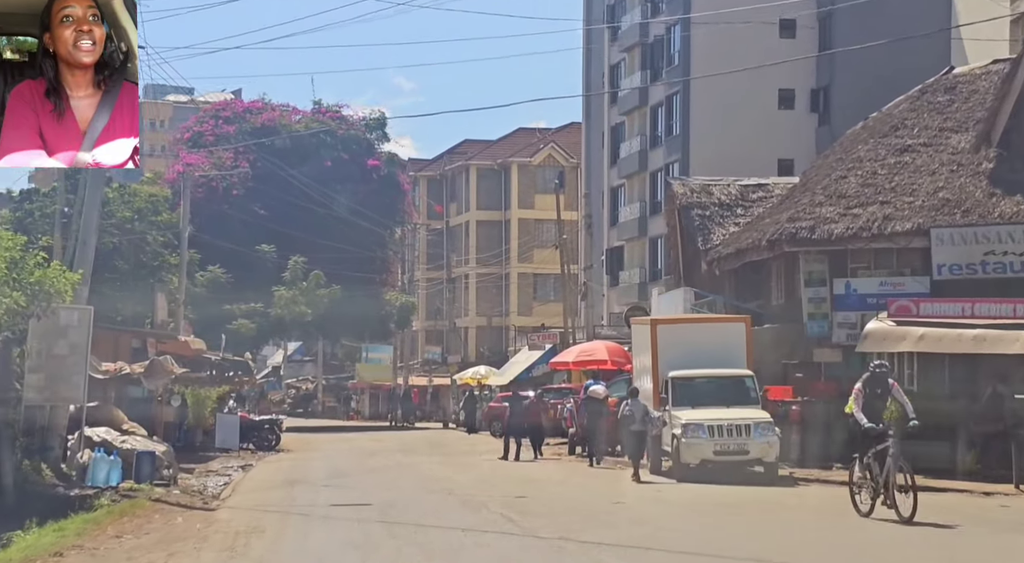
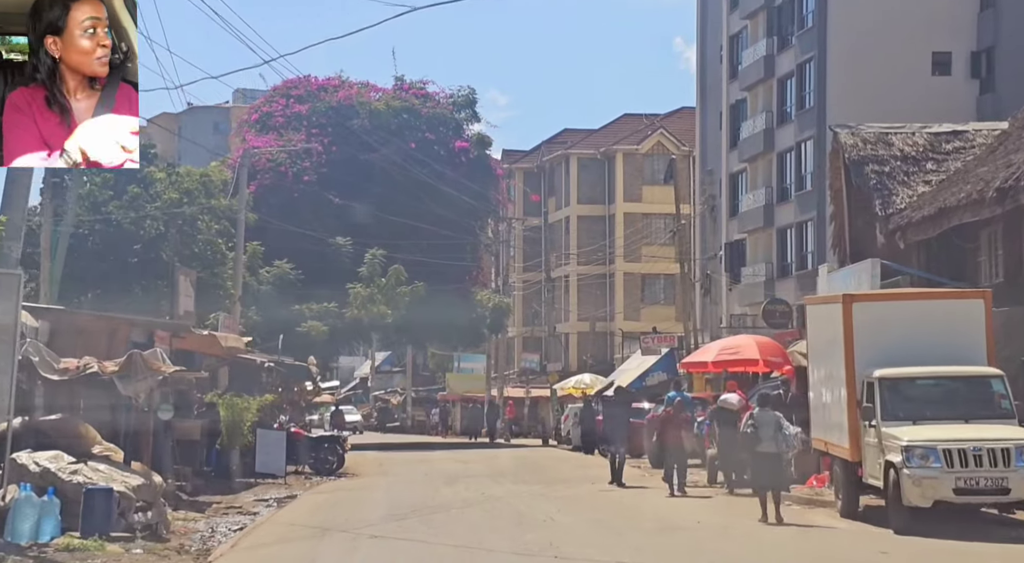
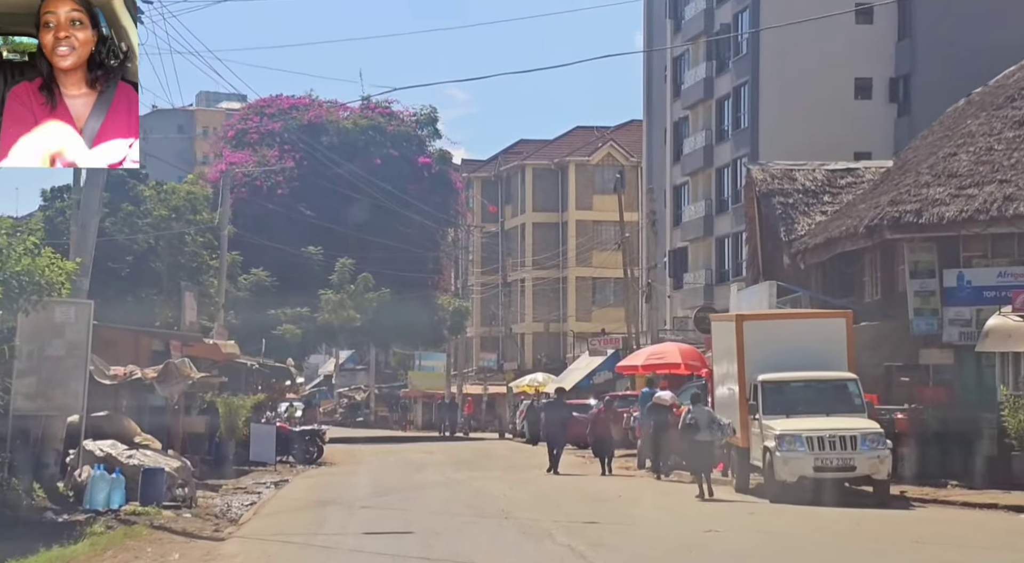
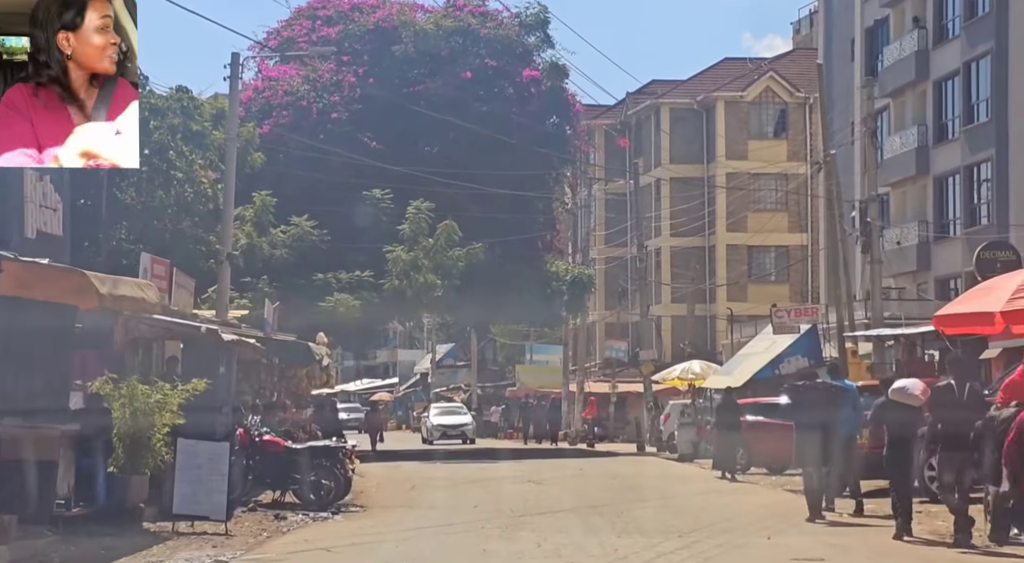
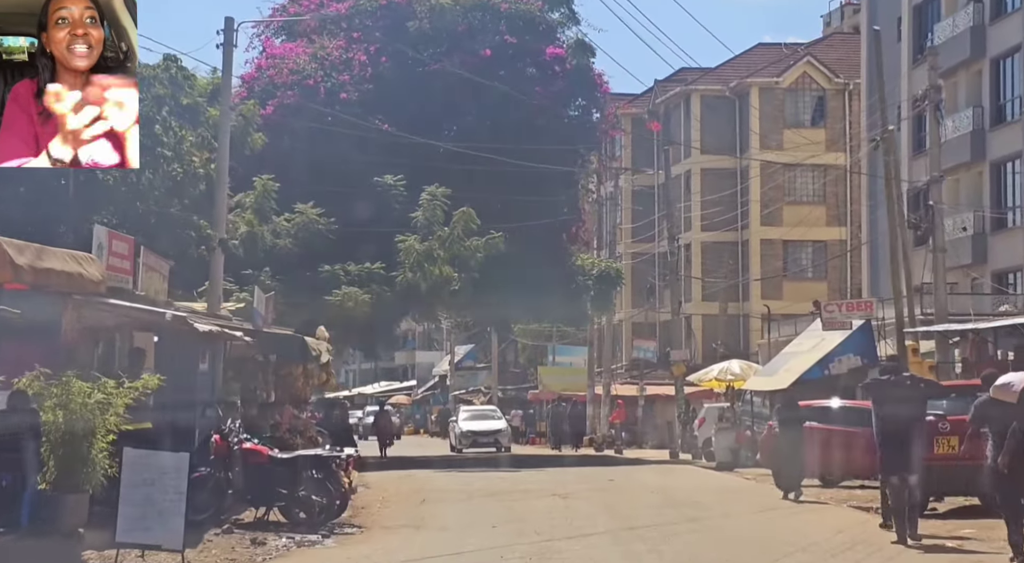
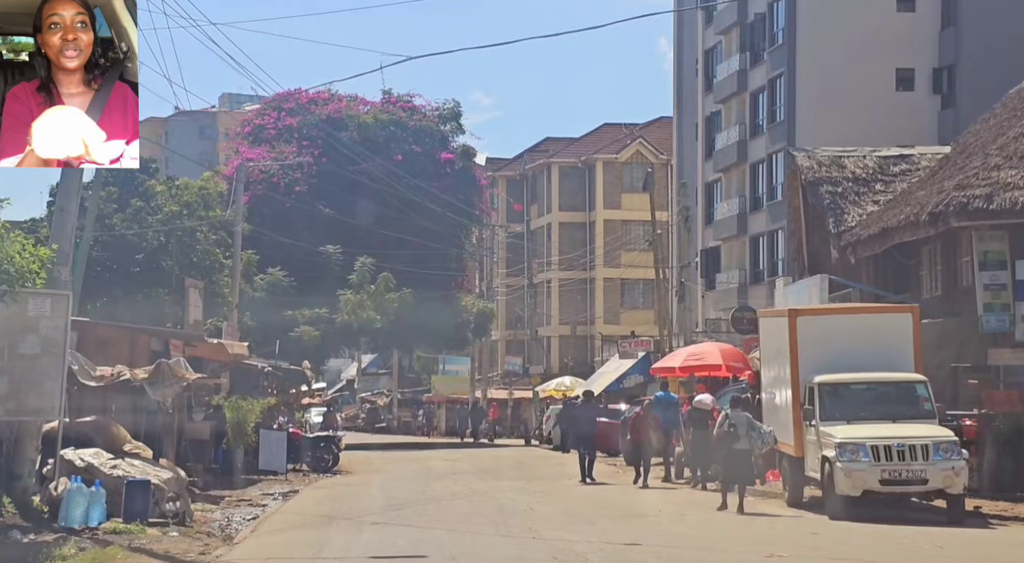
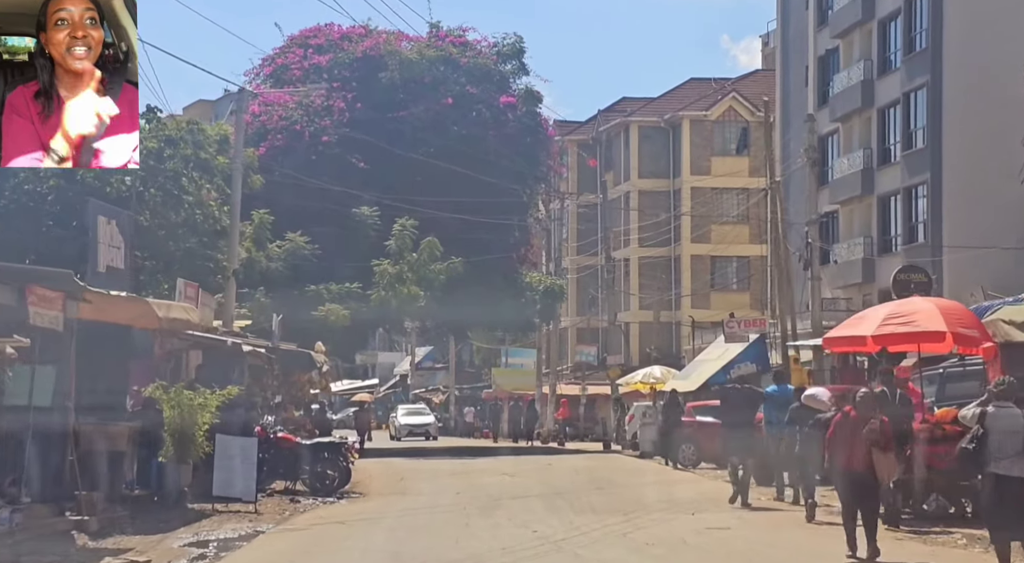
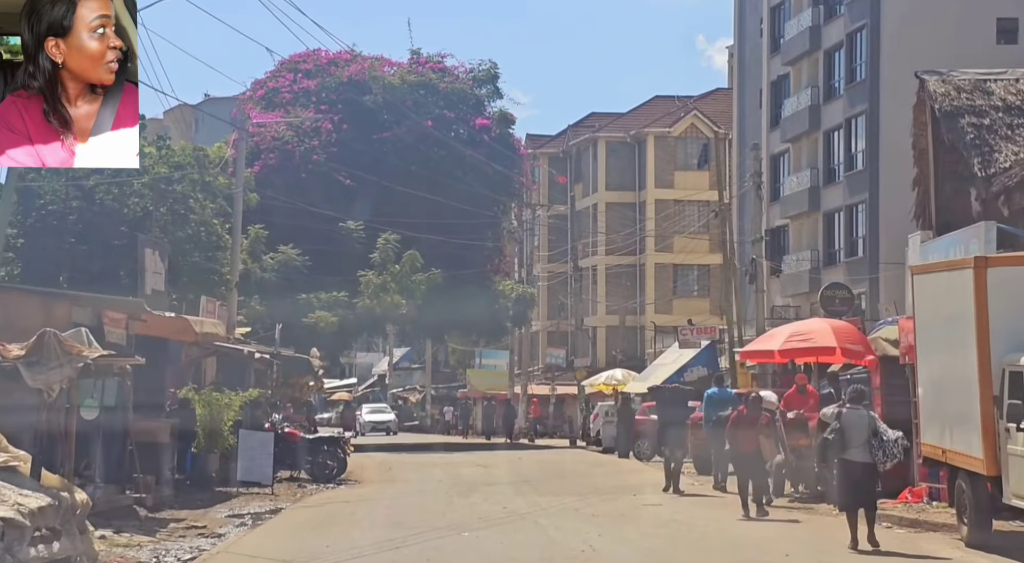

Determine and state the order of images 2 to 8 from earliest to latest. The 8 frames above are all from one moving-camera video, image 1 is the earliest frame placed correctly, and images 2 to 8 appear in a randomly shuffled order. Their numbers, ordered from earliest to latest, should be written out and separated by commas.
3, 6, 2, 8, 7, 4, 5
